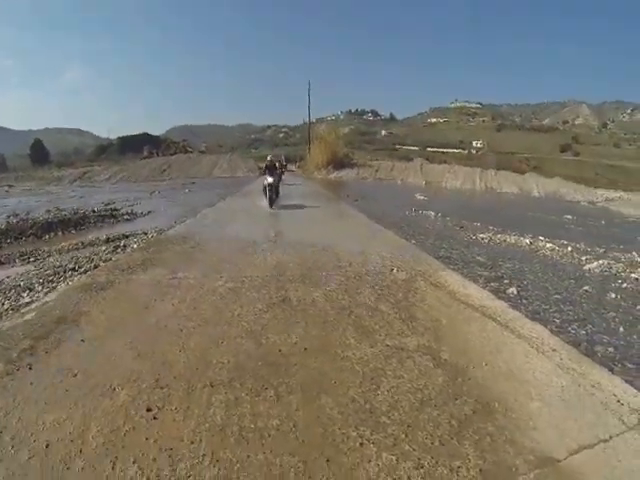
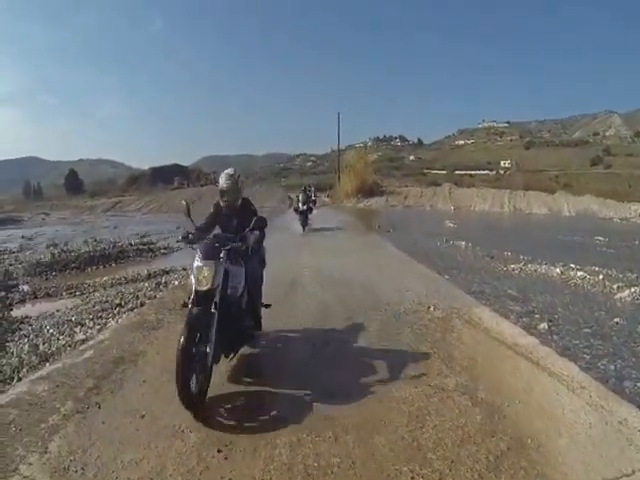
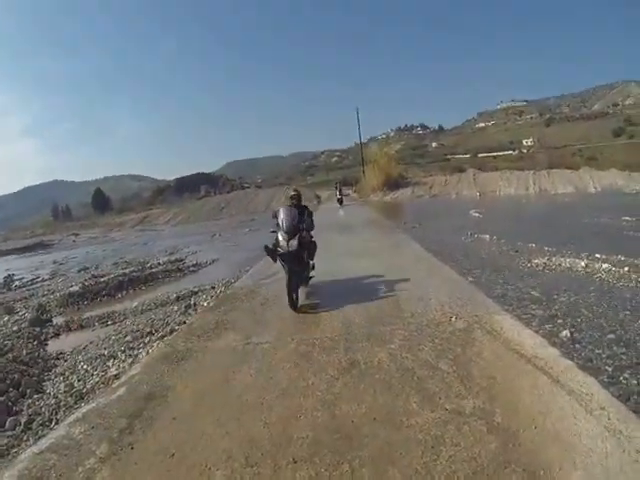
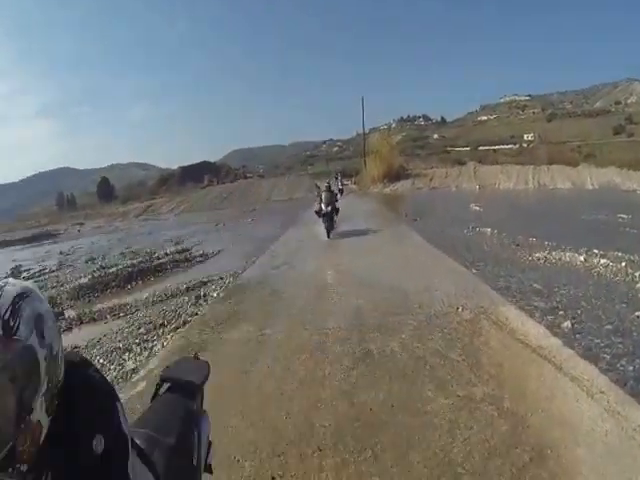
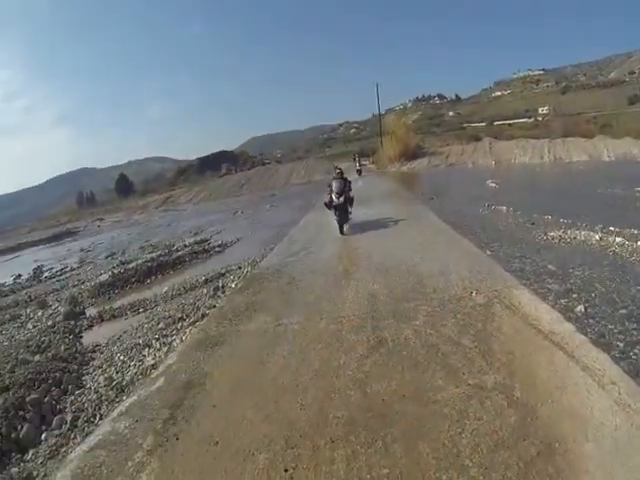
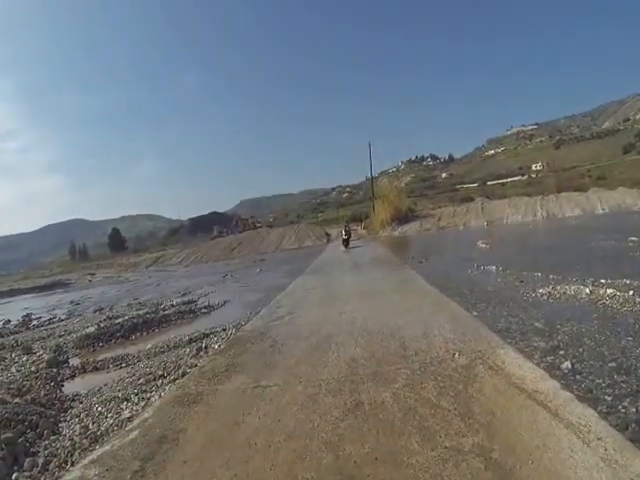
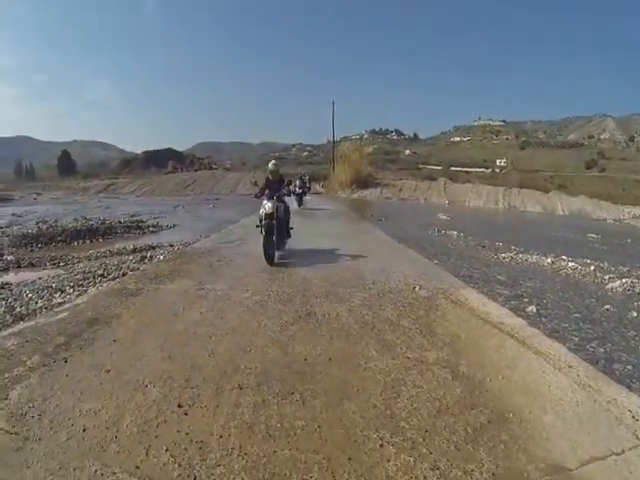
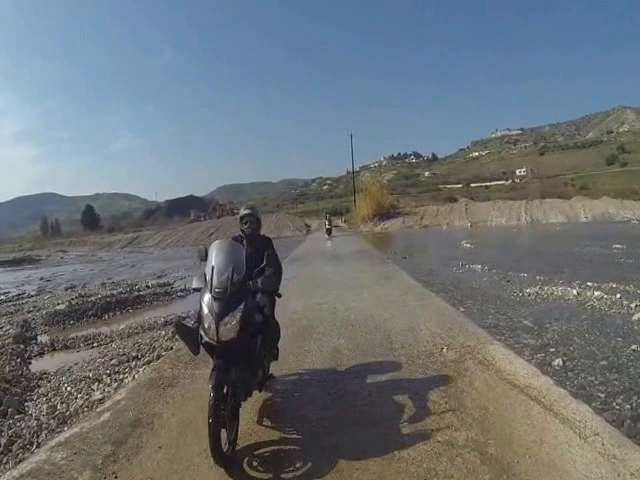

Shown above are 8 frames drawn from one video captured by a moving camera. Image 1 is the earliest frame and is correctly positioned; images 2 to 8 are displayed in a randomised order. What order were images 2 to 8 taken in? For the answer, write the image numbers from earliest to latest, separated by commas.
7, 2, 4, 5, 3, 8, 6
